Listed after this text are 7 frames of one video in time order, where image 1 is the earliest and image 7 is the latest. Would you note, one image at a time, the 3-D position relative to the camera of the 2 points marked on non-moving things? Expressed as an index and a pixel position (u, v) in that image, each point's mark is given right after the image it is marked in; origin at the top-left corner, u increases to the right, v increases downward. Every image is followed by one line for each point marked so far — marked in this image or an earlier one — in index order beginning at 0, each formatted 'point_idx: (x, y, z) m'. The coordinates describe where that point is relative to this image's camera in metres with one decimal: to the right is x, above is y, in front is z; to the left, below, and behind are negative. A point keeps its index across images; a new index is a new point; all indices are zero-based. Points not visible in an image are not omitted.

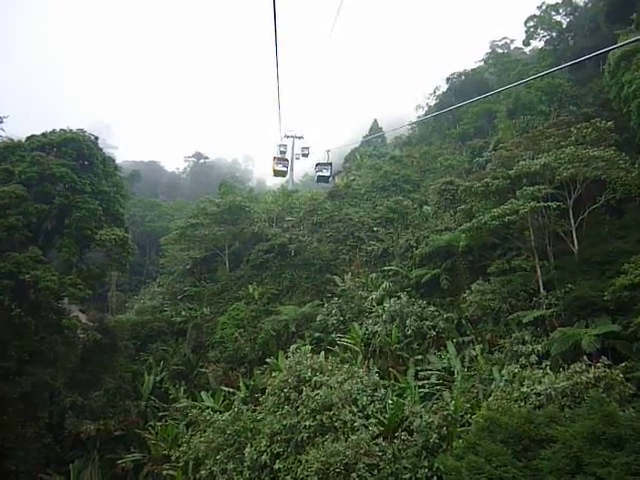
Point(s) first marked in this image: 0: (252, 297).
0: (-1.2, -1.0, +14.1) m
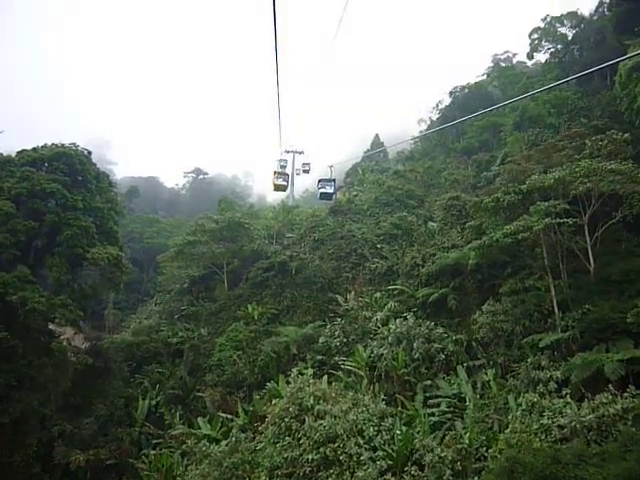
0: (-1.2, -1.4, +13.5) m
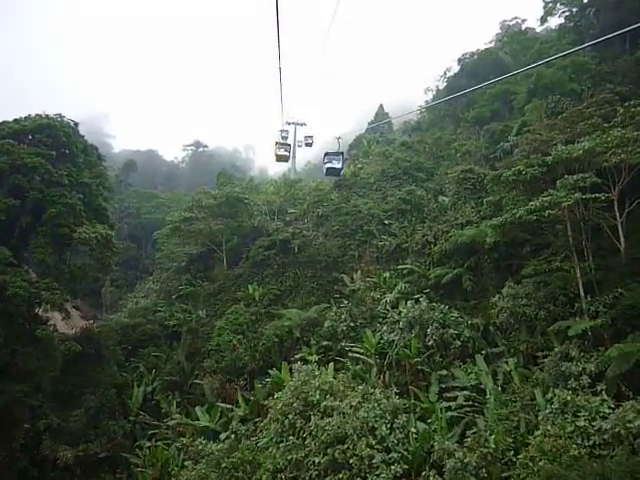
0: (-1.1, -1.0, +12.8) m
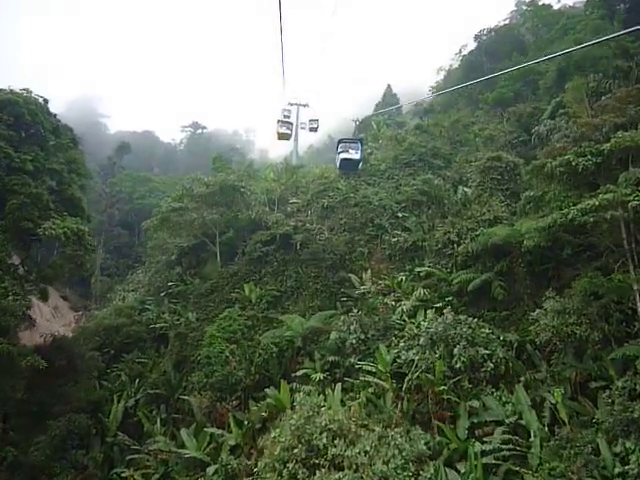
0: (-1.1, -0.9, +11.3) m
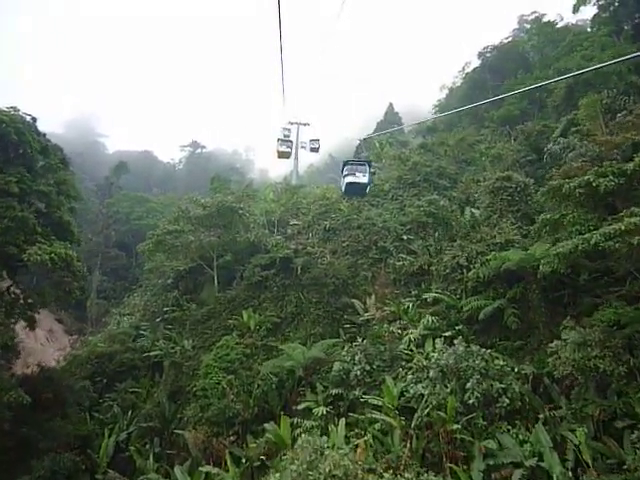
0: (-1.0, -1.2, +10.8) m
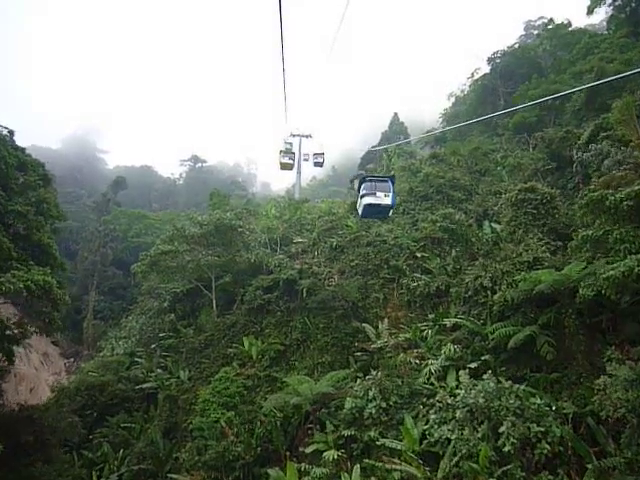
0: (-0.9, -1.5, +9.9) m
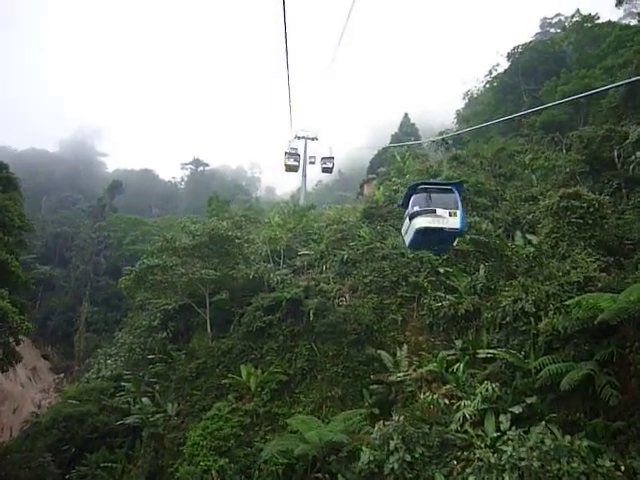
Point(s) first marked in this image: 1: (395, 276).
0: (-0.8, -1.6, +8.6) m
1: (+0.9, -0.4, +9.6) m
